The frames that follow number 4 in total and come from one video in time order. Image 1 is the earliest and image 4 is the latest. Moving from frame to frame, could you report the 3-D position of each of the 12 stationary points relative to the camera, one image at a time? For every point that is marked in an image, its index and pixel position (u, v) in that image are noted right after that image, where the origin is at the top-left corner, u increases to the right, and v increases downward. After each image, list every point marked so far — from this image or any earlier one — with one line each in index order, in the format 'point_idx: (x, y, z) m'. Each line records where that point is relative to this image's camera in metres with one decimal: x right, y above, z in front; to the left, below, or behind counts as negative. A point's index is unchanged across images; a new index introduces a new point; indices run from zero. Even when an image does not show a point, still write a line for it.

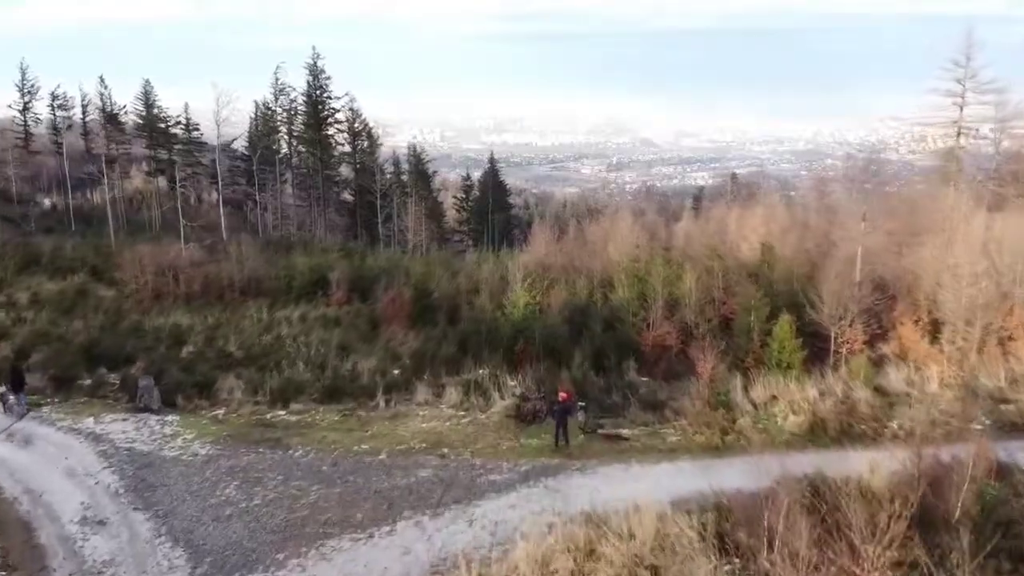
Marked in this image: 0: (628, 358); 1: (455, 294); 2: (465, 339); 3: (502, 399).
0: (+1.7, -1.1, +11.5) m
1: (-1.2, -0.1, +15.8) m
2: (-0.7, -0.8, +11.9) m
3: (-0.1, -1.3, +9.2) m
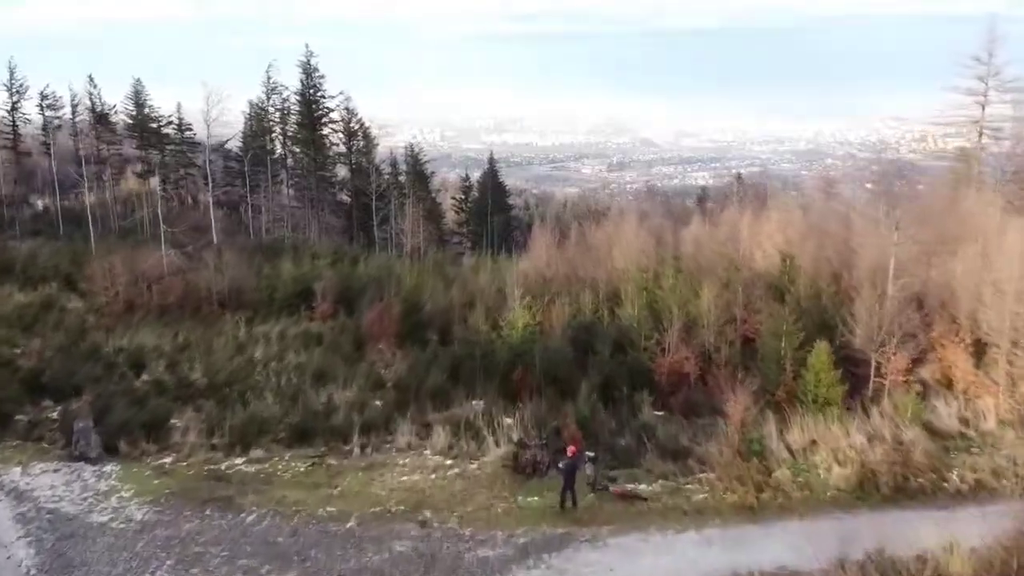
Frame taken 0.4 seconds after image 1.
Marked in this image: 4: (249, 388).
0: (+1.7, -1.3, +10.2) m
1: (-1.2, -0.4, +14.5) m
2: (-0.8, -1.1, +10.6) m
3: (-0.2, -1.6, +7.9) m
4: (-3.4, -1.3, +9.9) m
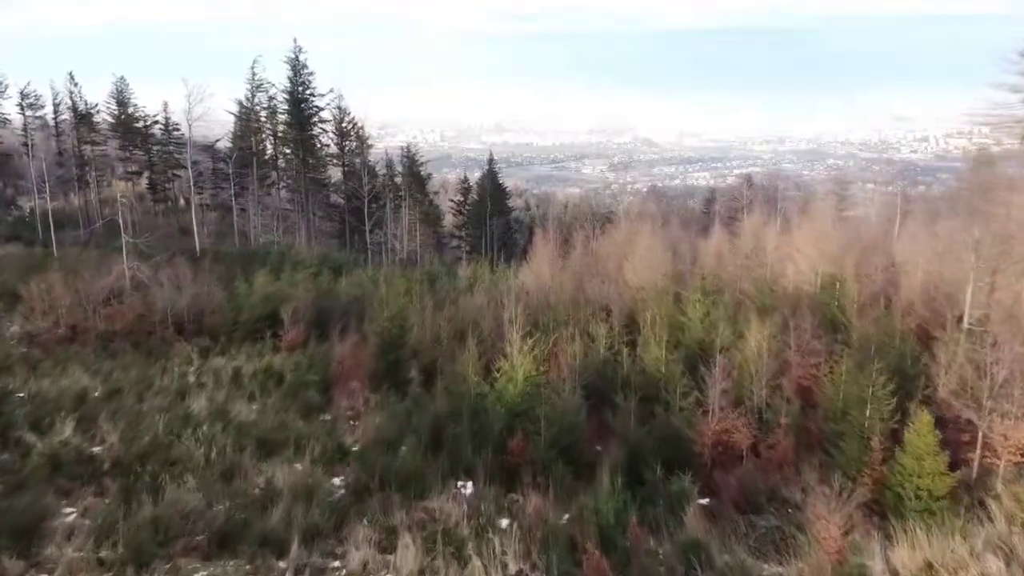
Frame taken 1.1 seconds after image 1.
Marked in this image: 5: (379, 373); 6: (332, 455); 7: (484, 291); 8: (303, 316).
0: (+1.7, -1.8, +8.0) m
1: (-1.2, -0.9, +12.3) m
2: (-0.8, -1.5, +8.4) m
3: (-0.2, -2.1, +5.7) m
4: (-3.4, -1.8, +7.7) m
5: (-2.0, -1.3, +11.5) m
6: (-1.9, -1.8, +8.2) m
7: (-0.7, -0.1, +18.1) m
8: (-4.1, -0.5, +14.8) m
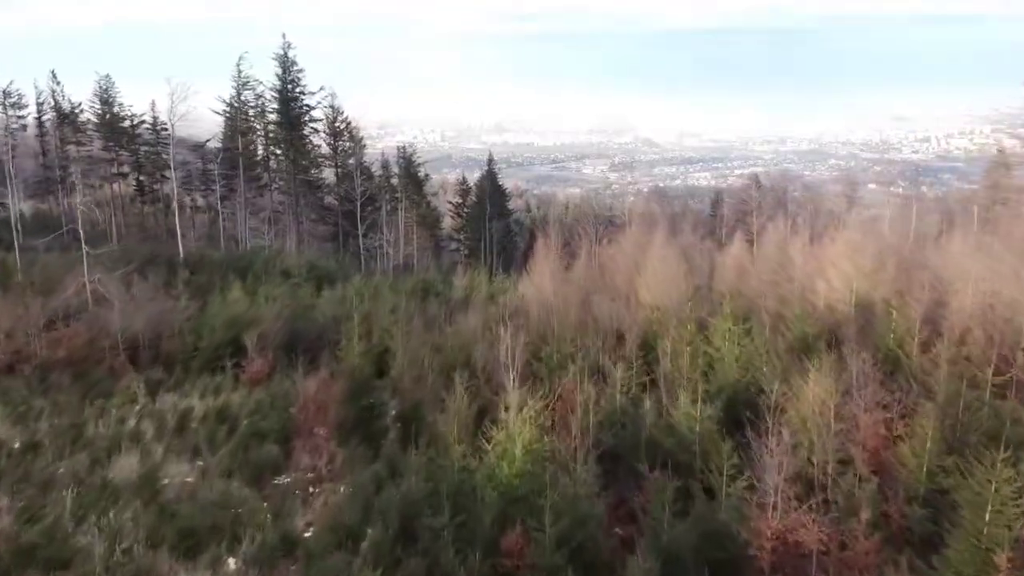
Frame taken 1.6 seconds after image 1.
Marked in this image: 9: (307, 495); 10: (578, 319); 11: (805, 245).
0: (+1.6, -2.2, +6.2) m
1: (-1.3, -1.3, +10.4) m
2: (-0.8, -1.9, +6.6) m
3: (-0.2, -2.4, +3.9) m
4: (-3.5, -2.1, +5.9) m
5: (-2.0, -1.7, +9.7) m
6: (-2.0, -2.2, +6.4) m
7: (-0.7, -0.5, +16.3) m
8: (-4.1, -0.9, +13.0) m
9: (-2.1, -2.1, +7.7) m
10: (+1.2, -0.5, +14.6) m
11: (+6.9, +1.0, +18.1) m
